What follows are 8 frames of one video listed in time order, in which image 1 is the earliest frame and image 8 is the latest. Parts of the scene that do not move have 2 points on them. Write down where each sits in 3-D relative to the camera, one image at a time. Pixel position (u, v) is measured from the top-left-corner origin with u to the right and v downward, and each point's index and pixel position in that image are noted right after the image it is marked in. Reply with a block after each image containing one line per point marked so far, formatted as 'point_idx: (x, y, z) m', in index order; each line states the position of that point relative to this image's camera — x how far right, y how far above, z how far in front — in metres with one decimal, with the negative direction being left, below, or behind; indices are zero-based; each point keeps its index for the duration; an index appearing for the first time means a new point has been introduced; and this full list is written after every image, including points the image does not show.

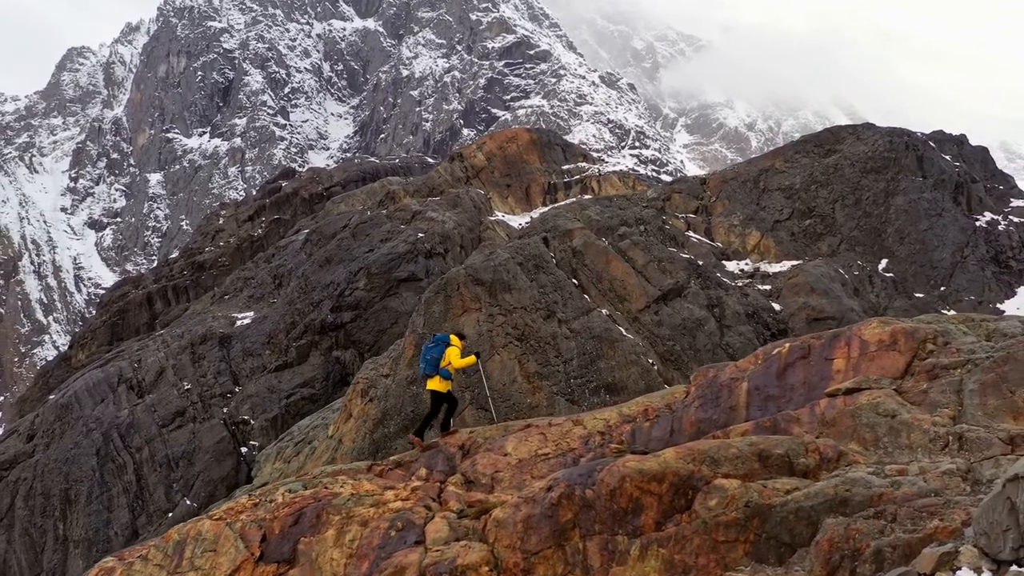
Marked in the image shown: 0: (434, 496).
0: (-1.0, -2.6, +9.6) m
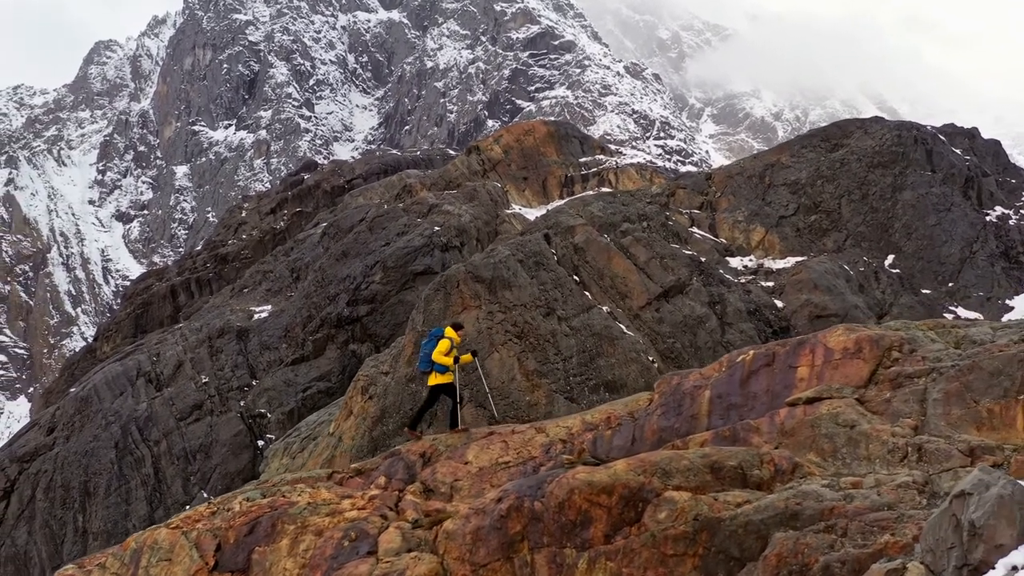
0: (-1.5, -2.7, +9.5) m
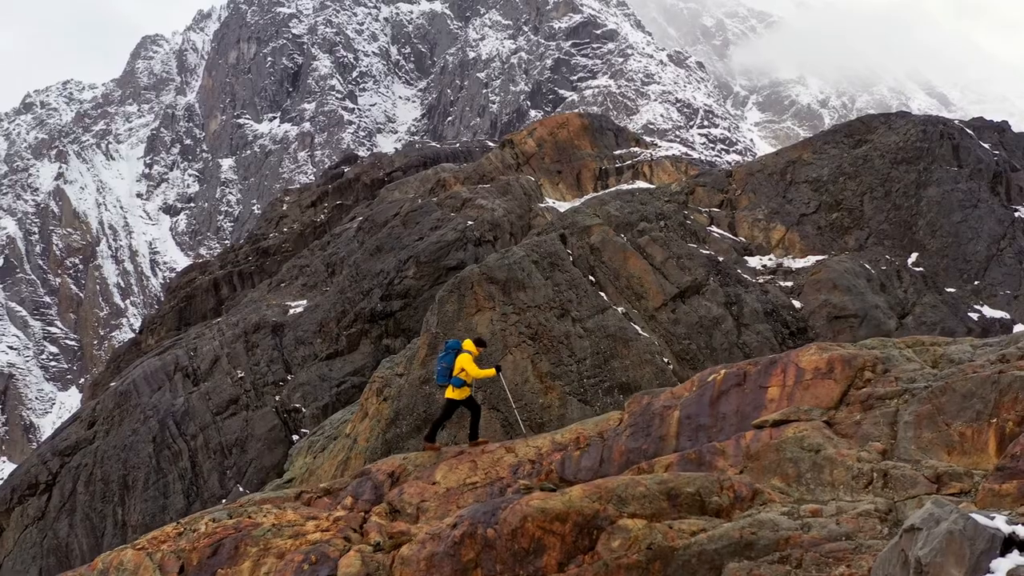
0: (-1.9, -2.9, +9.5) m
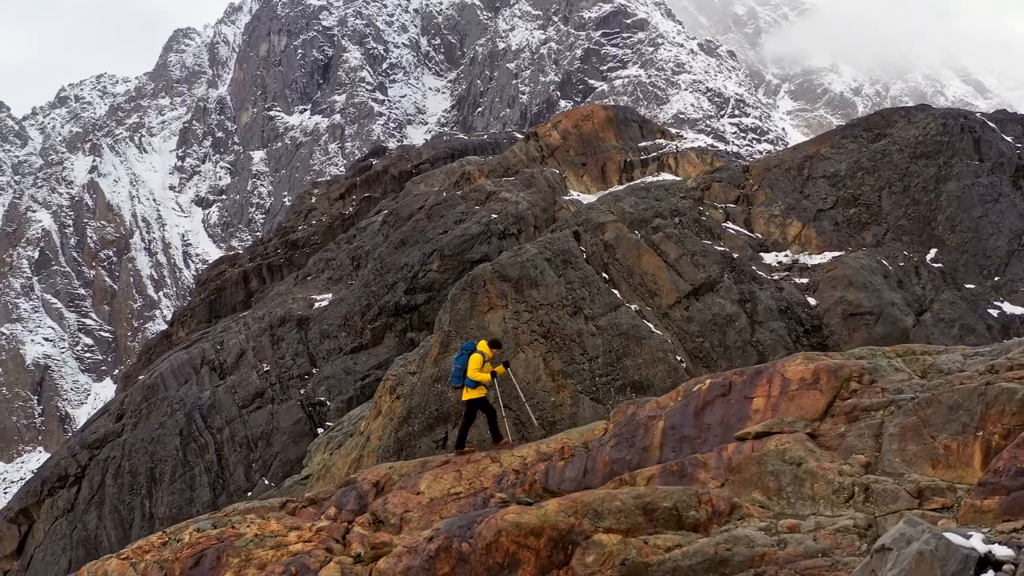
0: (-2.1, -3.1, +9.5) m
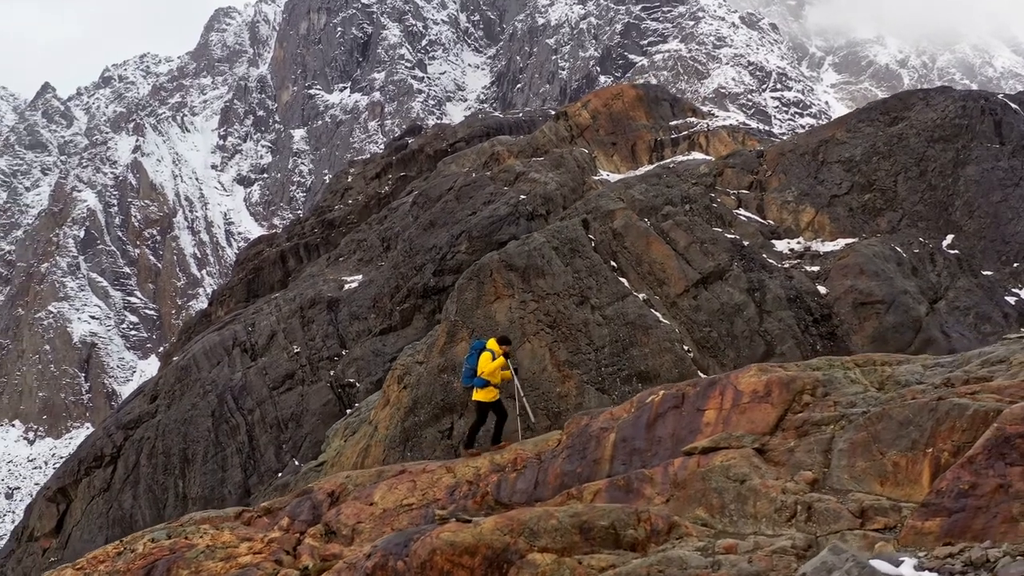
0: (-2.8, -3.2, +9.5) m
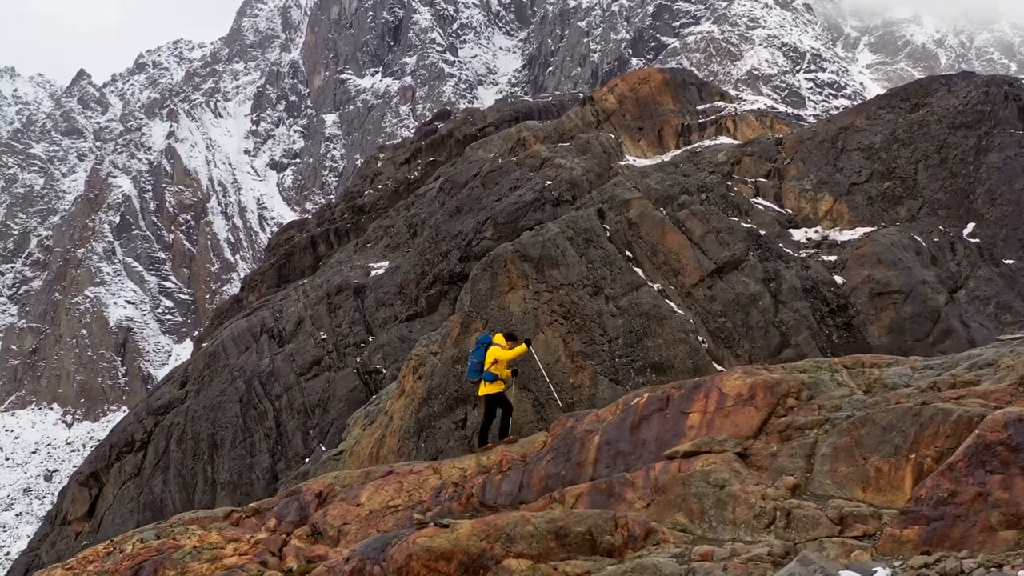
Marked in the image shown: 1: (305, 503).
0: (-3.0, -3.3, +9.6) m
1: (-2.8, -2.9, +10.4) m
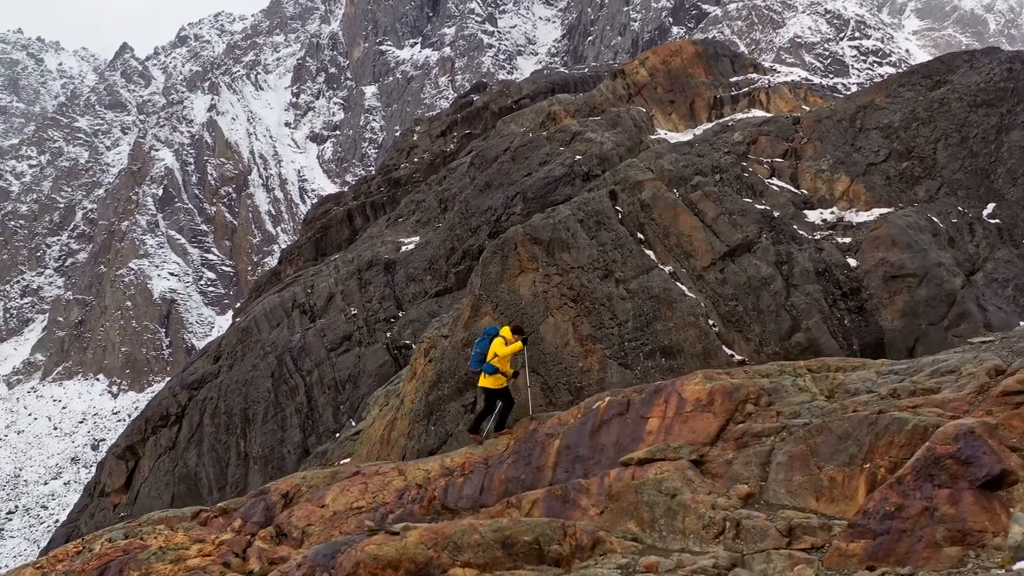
0: (-3.5, -3.3, +9.7) m
1: (-3.3, -2.9, +10.5) m
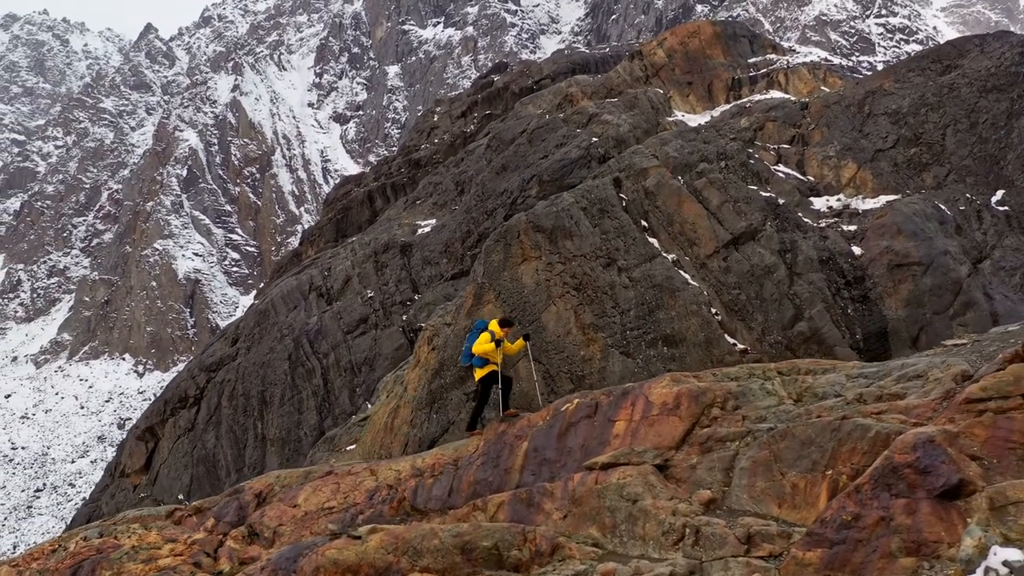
0: (-3.8, -3.3, +9.7) m
1: (-3.7, -3.0, +10.6) m
